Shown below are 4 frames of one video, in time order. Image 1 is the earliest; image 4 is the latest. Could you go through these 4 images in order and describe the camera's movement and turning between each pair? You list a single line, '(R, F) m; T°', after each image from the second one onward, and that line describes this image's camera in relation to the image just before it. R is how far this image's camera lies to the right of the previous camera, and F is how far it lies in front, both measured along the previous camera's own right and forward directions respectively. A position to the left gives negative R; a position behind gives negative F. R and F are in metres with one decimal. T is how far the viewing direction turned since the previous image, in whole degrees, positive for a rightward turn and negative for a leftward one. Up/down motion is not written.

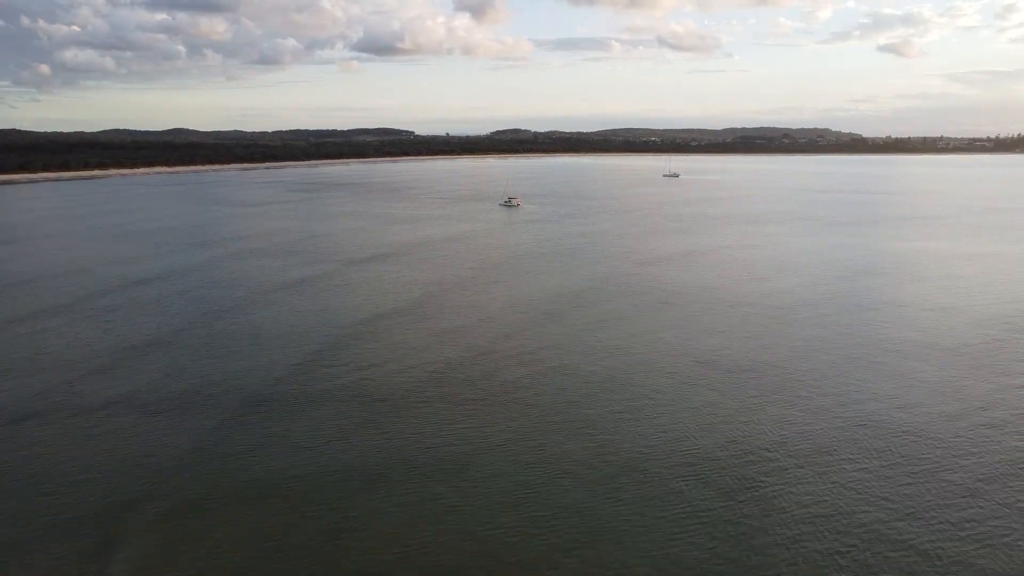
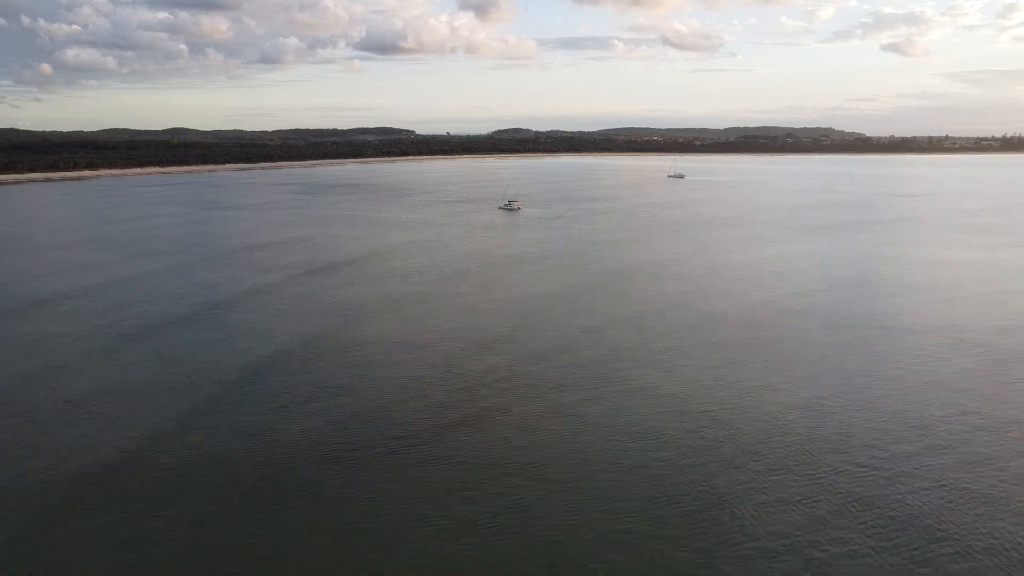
(0.0, +0.8) m; 0°
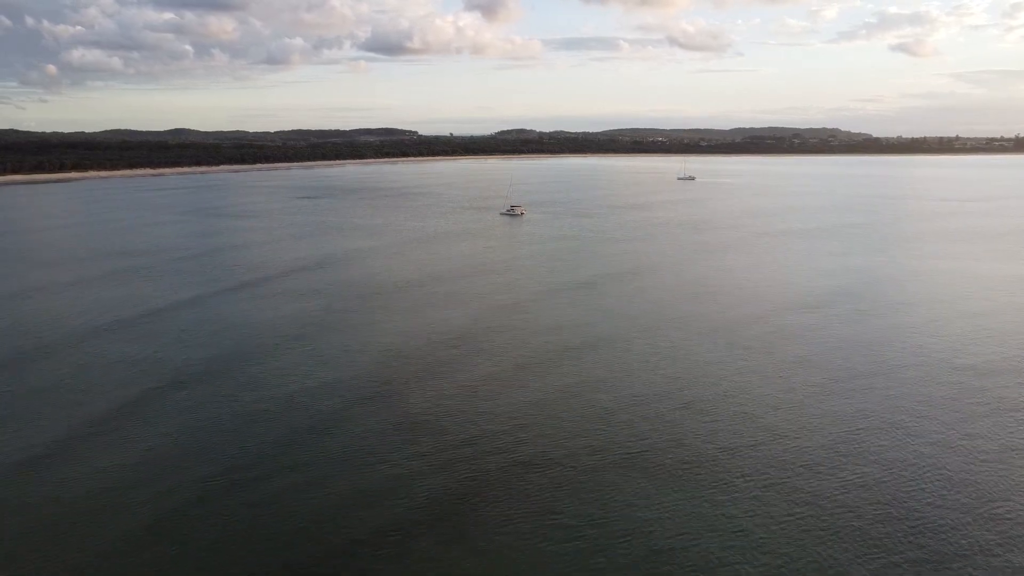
(+0.1, +1.0) m; 0°
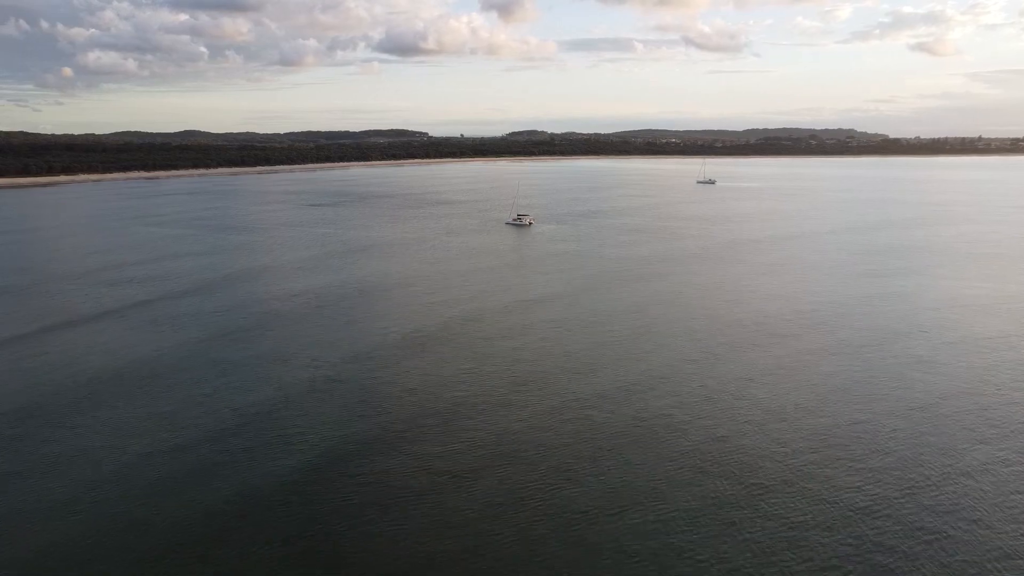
(+0.1, +1.3) m; -1°
